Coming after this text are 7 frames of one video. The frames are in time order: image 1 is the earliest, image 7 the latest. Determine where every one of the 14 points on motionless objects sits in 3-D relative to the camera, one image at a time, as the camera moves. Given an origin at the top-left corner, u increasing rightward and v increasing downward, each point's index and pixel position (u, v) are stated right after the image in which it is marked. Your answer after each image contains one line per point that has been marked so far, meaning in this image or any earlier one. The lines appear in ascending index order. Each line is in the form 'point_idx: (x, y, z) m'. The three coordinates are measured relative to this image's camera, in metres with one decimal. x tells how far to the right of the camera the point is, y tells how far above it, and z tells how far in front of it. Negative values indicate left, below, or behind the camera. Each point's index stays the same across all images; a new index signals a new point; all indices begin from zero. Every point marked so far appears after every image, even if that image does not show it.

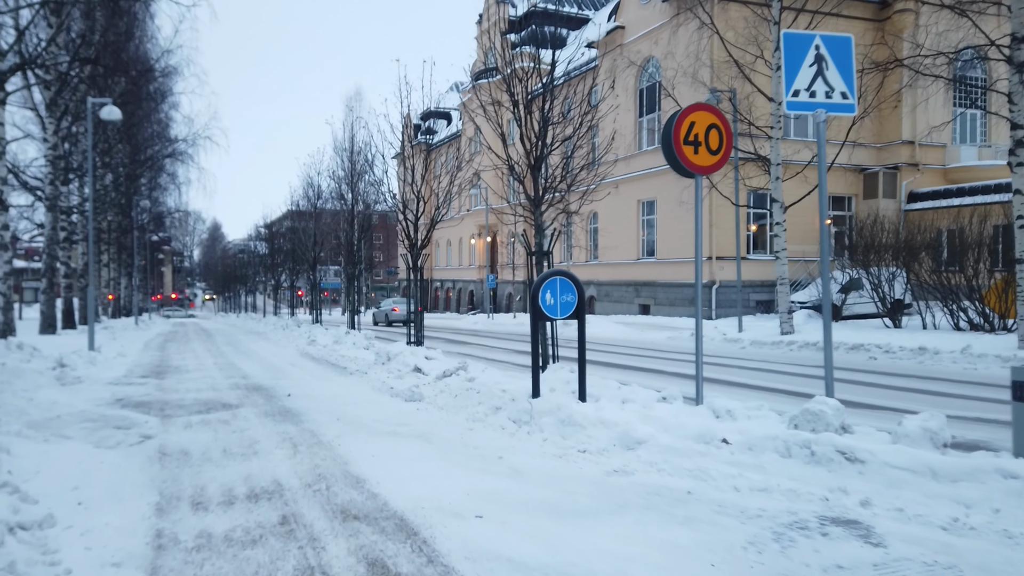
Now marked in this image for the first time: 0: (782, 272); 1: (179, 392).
0: (+7.0, +0.4, +19.7) m
1: (-5.2, -1.6, +11.7) m
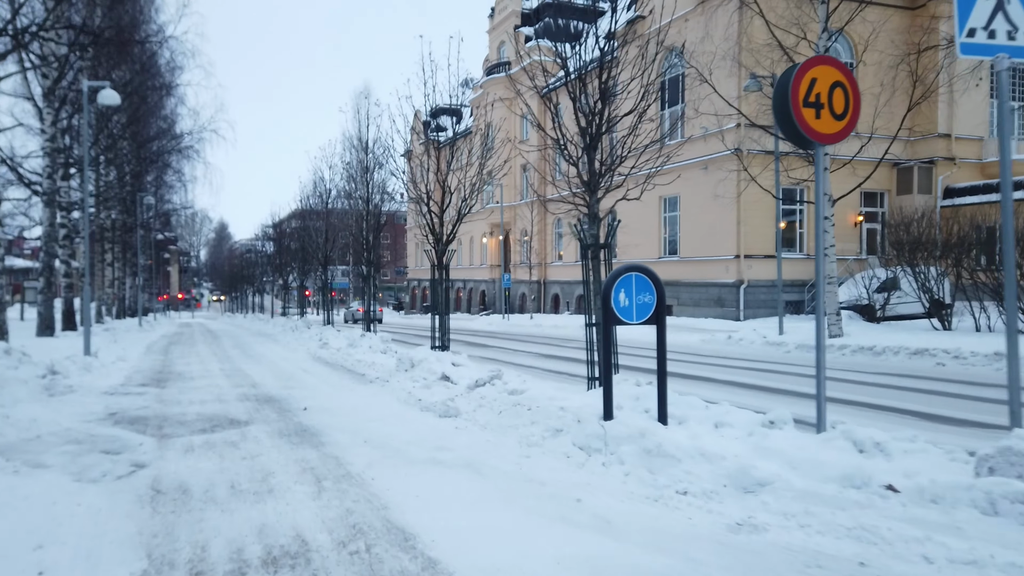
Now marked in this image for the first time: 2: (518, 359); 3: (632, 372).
0: (+7.7, +0.4, +18.3) m
1: (-4.6, -1.6, +10.4) m
2: (+0.1, -1.6, +16.6) m
3: (+2.2, -1.7, +14.5) m
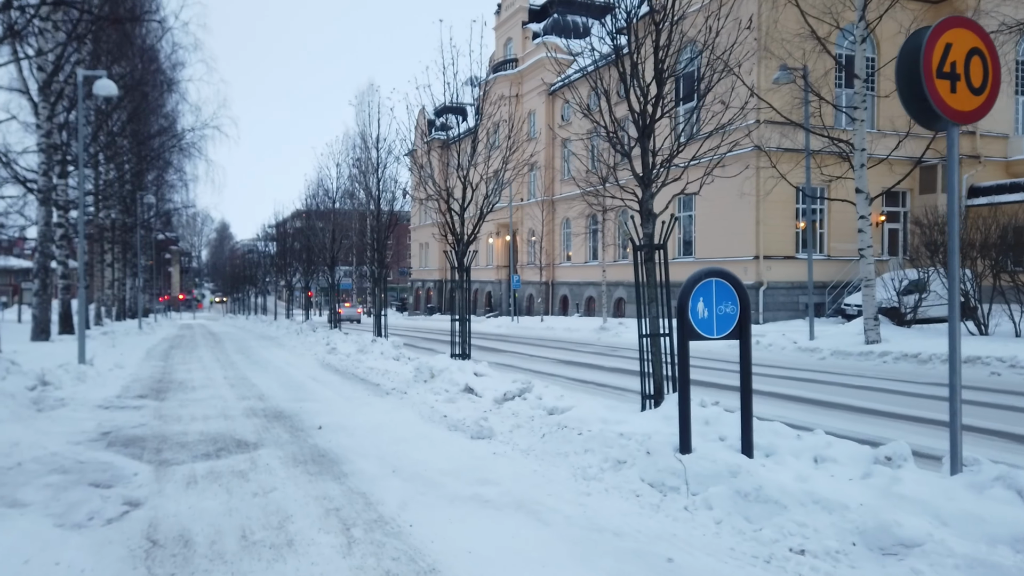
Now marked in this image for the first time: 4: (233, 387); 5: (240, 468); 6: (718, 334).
0: (+8.1, +0.4, +17.3) m
1: (-4.1, -1.6, +9.4) m
2: (+0.5, -1.7, +15.7) m
3: (+2.6, -1.7, +13.5) m
4: (-4.7, -1.7, +12.7) m
5: (-2.4, -1.6, +6.7) m
6: (+1.5, -0.3, +5.4) m
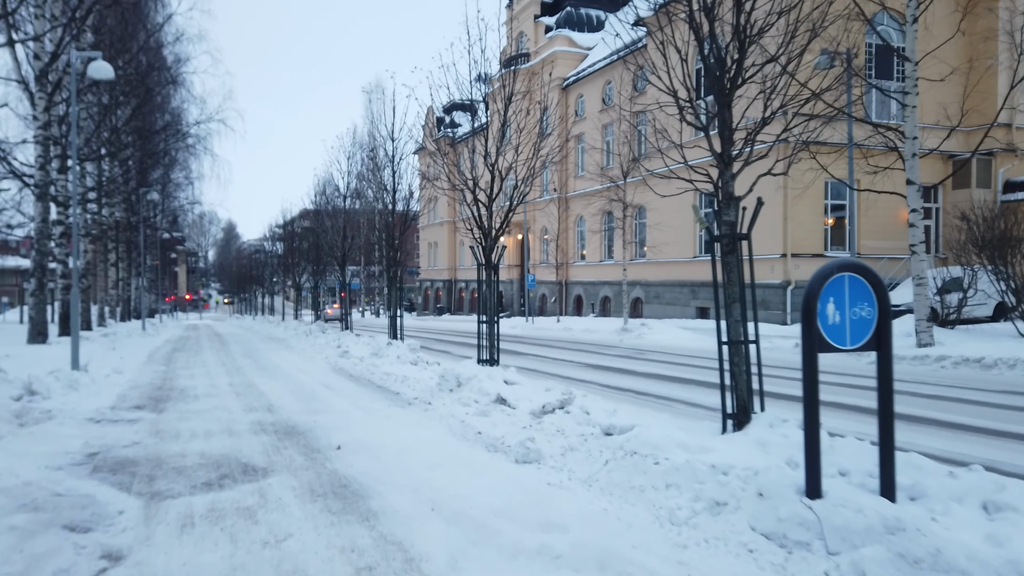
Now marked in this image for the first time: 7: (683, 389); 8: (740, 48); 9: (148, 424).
0: (+8.7, +0.4, +16.1) m
1: (-3.7, -1.6, +8.3) m
2: (+1.1, -1.7, +14.5) m
3: (+3.2, -1.7, +12.3) m
4: (-4.2, -1.7, +11.6) m
5: (-2.0, -1.6, +5.6) m
6: (+1.9, -0.3, +4.3) m
7: (+2.9, -1.7, +12.9) m
8: (+1.9, +2.0, +6.3) m
9: (-4.5, -1.7, +9.3) m
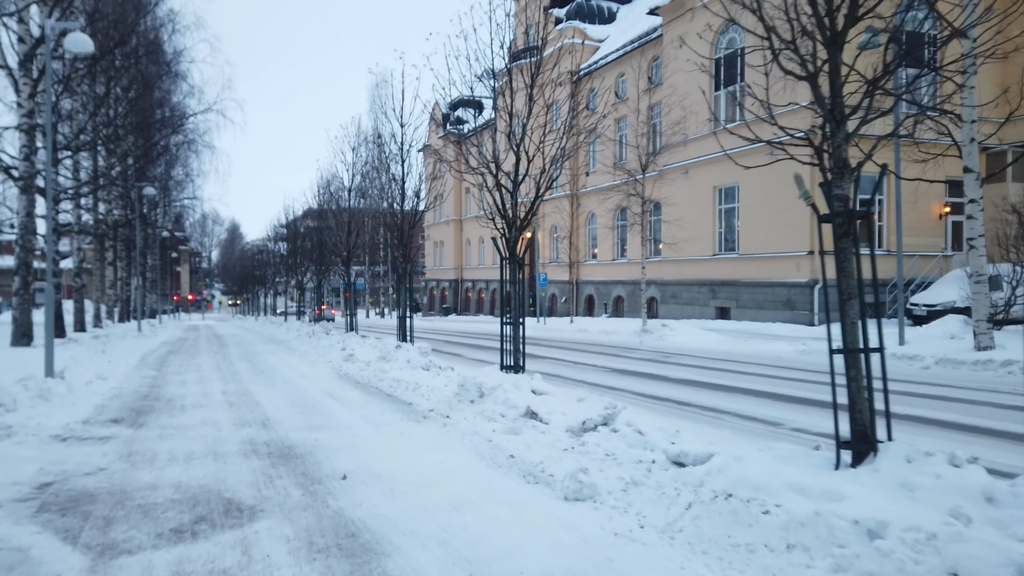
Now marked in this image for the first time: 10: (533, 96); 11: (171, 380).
0: (+9.1, +0.4, +14.7) m
1: (-3.3, -1.6, +7.0) m
2: (+1.4, -1.6, +13.2) m
3: (+3.5, -1.7, +11.0) m
4: (-3.8, -1.6, +10.3) m
5: (-1.6, -1.6, +4.3) m
6: (+2.3, -0.3, +2.9) m
7: (+3.3, -1.7, +11.5) m
8: (+2.2, +2.0, +4.9) m
9: (-4.1, -1.6, +8.0) m
10: (+0.3, +2.5, +10.3) m
11: (-6.4, -1.7, +14.1) m
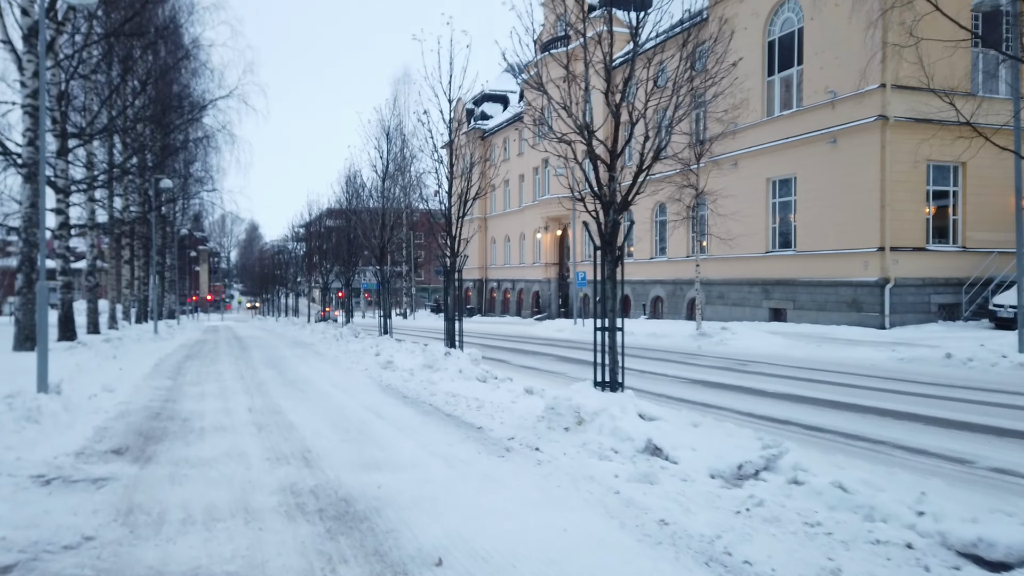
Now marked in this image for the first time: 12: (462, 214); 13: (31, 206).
0: (+10.2, +0.5, +12.5) m
1: (-2.3, -1.6, +5.1) m
2: (+2.6, -1.6, +11.1) m
3: (+4.6, -1.6, +8.9) m
4: (-2.8, -1.6, +8.4) m
5: (-0.7, -1.5, +2.3) m
6: (+3.1, -0.2, +0.9) m
7: (+4.4, -1.6, +9.4) m
8: (+3.1, +2.1, +2.8) m
9: (-3.1, -1.6, +6.0) m
10: (+1.4, +2.5, +8.2) m
11: (-5.2, -1.7, +12.2) m
12: (-1.0, +1.6, +15.9) m
13: (-11.0, +1.9, +17.4) m
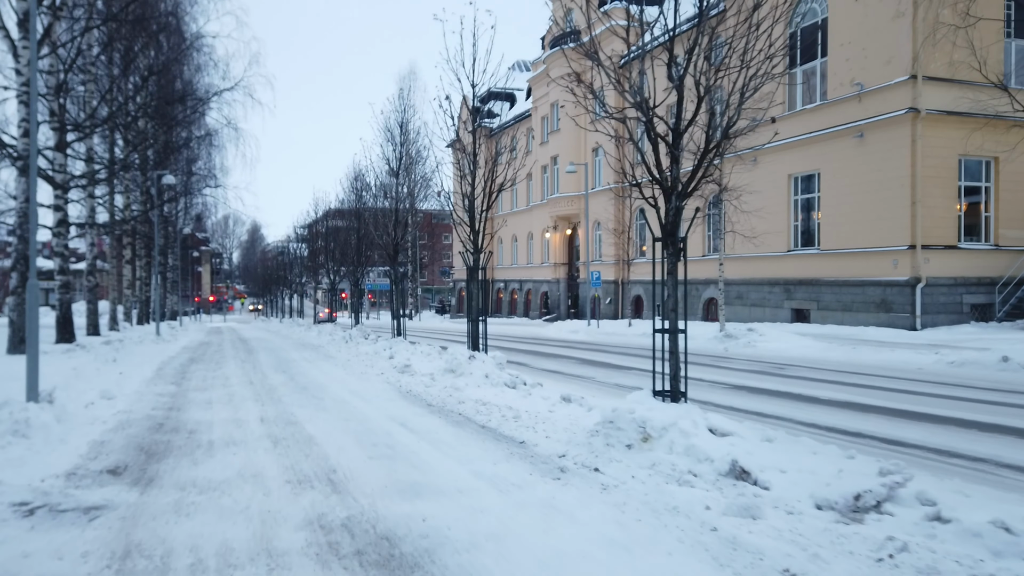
0: (+10.7, +0.5, +11.5) m
1: (-1.9, -1.5, +4.1) m
2: (+3.0, -1.6, +10.2) m
3: (+5.1, -1.6, +7.9) m
4: (-2.3, -1.6, +7.4) m
5: (-0.2, -1.5, +1.3) m
6: (+3.6, -0.2, -0.1) m
7: (+4.8, -1.6, +8.5) m
8: (+3.6, +2.1, +1.9) m
9: (-2.7, -1.6, +5.1) m
10: (+1.8, +2.6, +7.3) m
11: (-4.8, -1.7, +11.3) m
12: (-0.6, +1.6, +15.0) m
13: (-10.6, +1.9, +16.5) m
